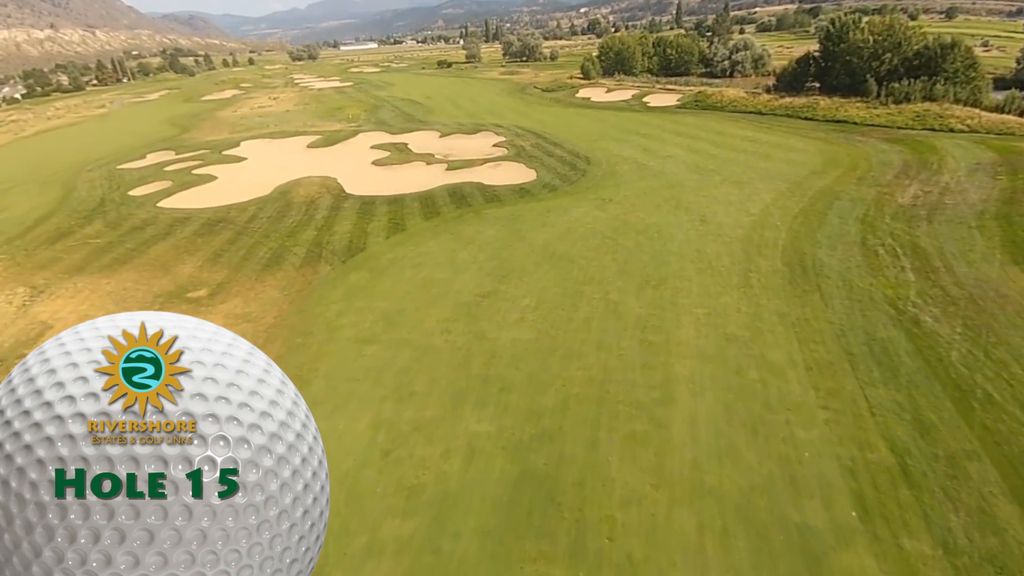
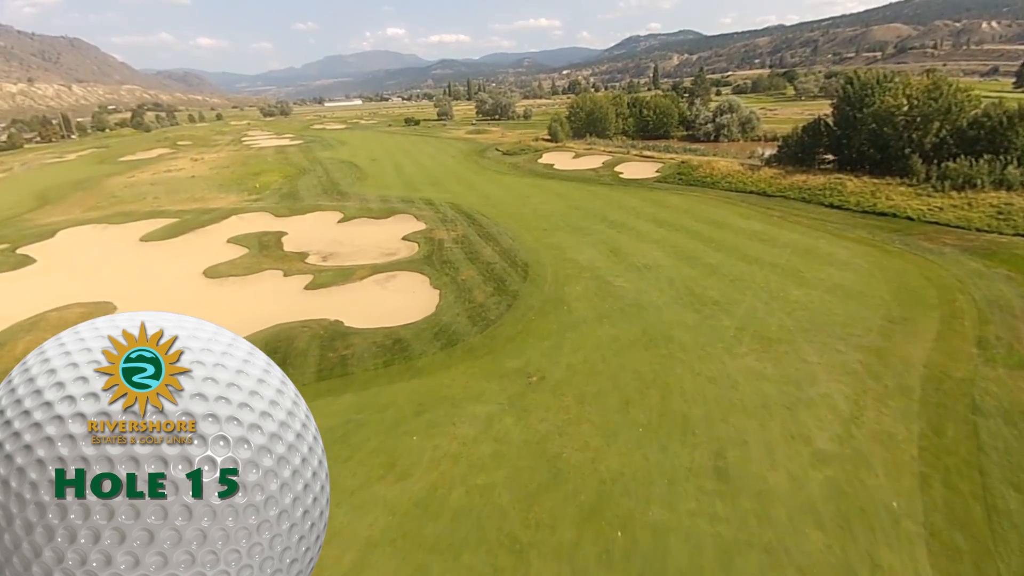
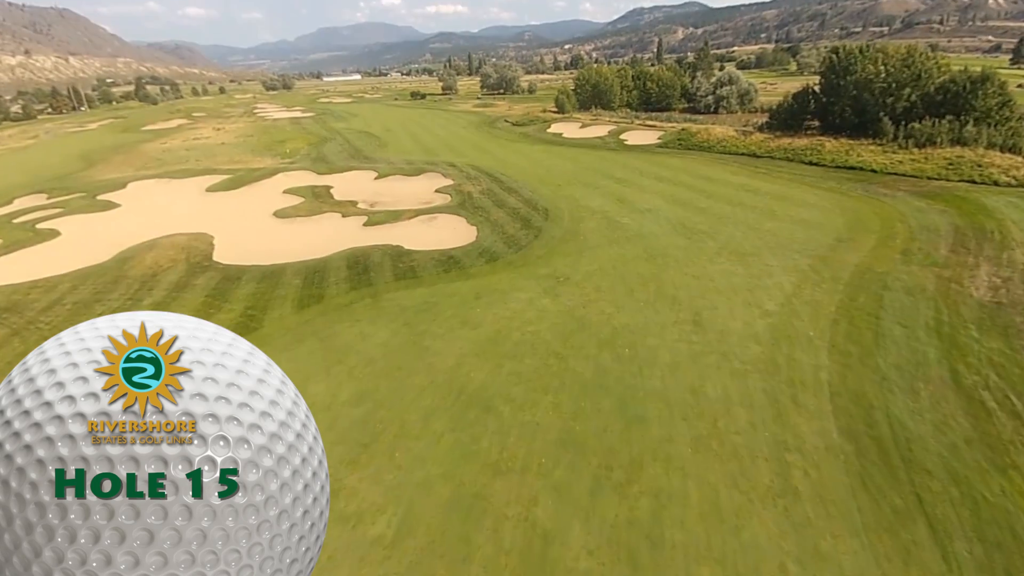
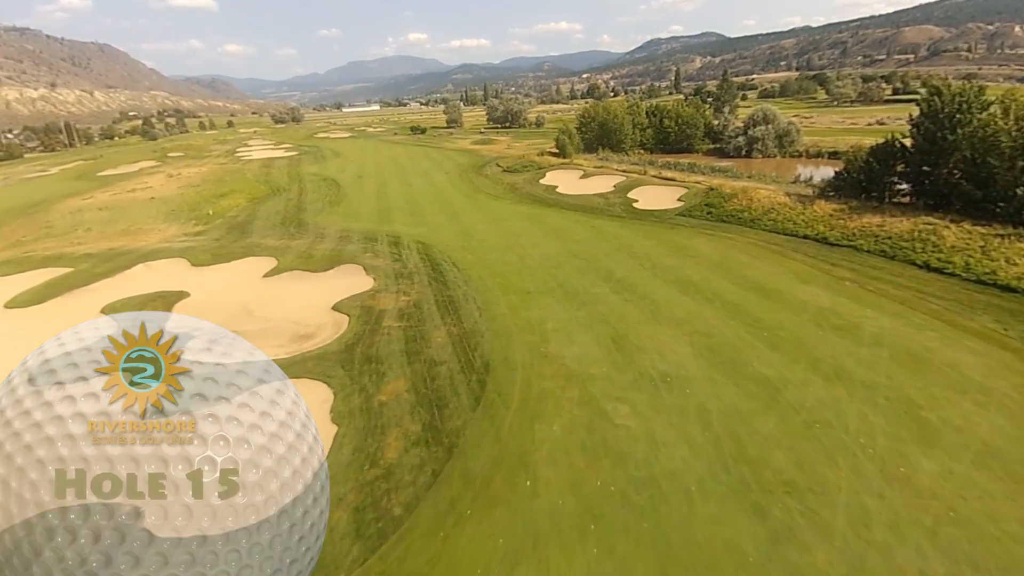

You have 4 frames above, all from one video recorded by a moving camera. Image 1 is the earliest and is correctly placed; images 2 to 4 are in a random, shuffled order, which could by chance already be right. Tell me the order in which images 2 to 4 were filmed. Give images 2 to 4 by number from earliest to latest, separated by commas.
3, 2, 4
